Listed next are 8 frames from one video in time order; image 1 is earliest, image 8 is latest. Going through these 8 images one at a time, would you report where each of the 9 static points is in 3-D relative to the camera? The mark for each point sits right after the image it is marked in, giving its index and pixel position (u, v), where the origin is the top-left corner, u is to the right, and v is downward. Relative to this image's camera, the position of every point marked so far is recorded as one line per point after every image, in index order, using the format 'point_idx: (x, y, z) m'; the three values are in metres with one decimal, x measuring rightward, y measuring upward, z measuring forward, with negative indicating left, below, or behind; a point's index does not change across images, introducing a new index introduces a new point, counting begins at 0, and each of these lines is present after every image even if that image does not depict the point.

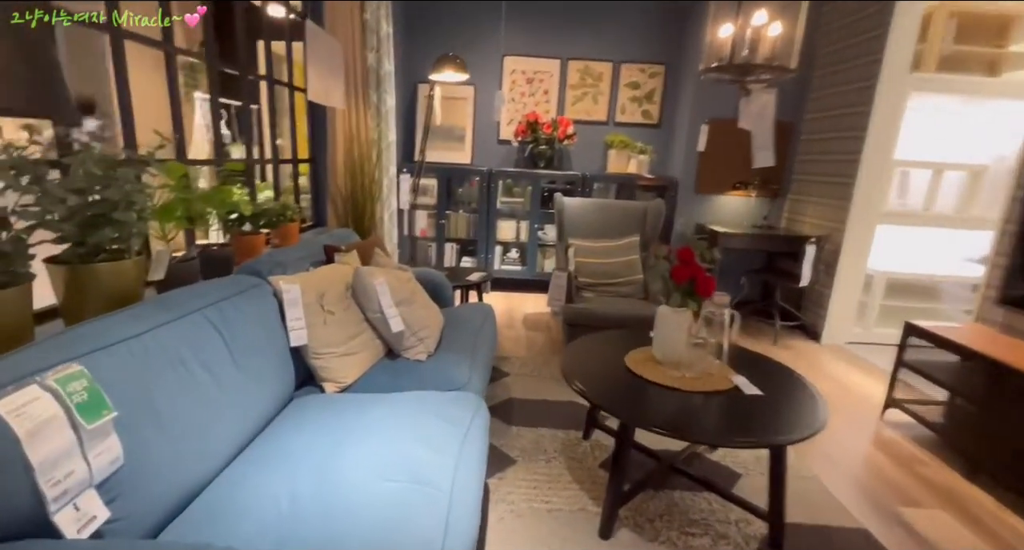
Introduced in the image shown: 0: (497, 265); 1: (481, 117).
0: (-0.1, +0.1, +4.6) m
1: (-0.3, +1.5, +4.4) m
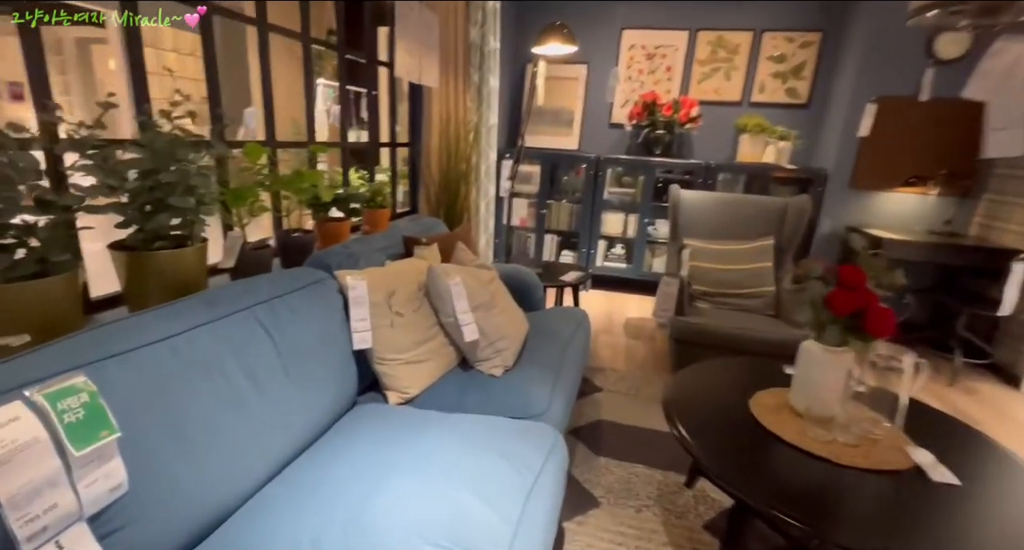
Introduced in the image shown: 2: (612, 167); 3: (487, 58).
0: (+0.8, +0.1, +4.2) m
1: (+0.7, +1.5, +4.1) m
2: (+0.8, +0.9, +4.0) m
3: (-0.2, +1.3, +3.0) m
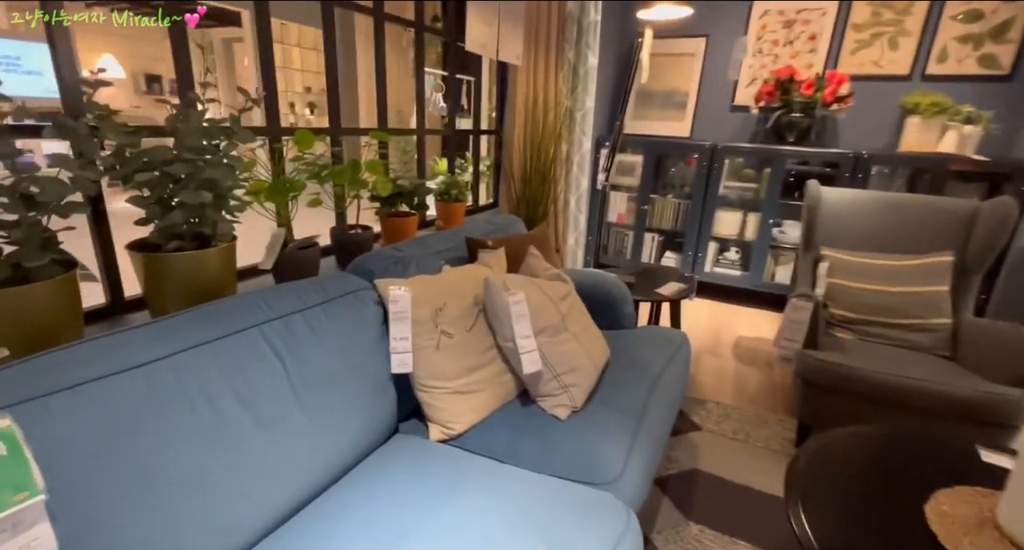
0: (+1.5, +0.1, +3.6) m
1: (+1.5, +1.4, +3.5) m
2: (+1.5, +0.8, +3.4) m
3: (+0.4, +1.3, +2.6) m
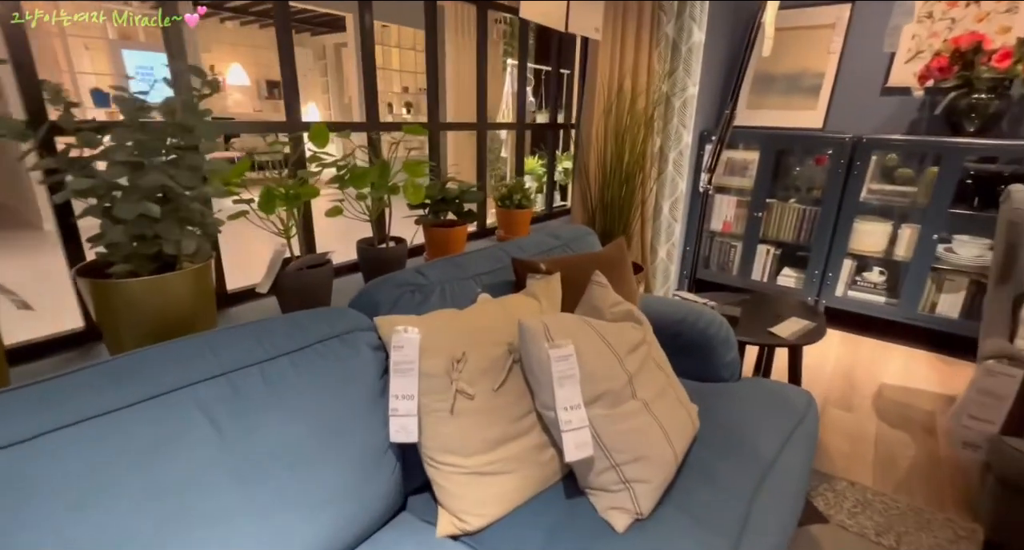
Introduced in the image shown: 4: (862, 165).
0: (+2.0, -0.1, +2.9) m
1: (+2.0, +1.3, +2.8) m
2: (+2.0, +0.7, +2.6) m
3: (+0.8, +1.2, +2.1) m
4: (+2.0, +0.6, +2.7) m
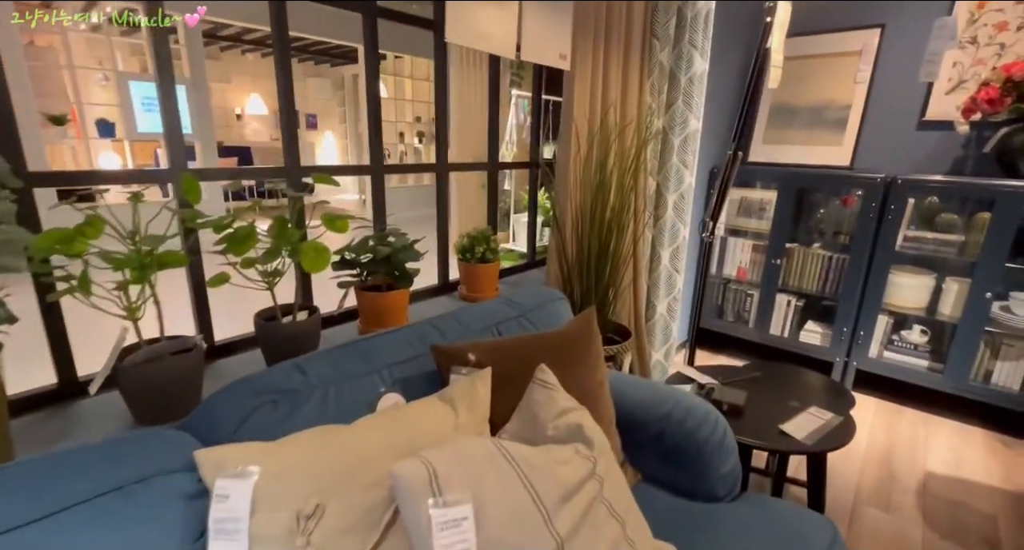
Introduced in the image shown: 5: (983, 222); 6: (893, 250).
0: (+1.9, -0.4, +2.5) m
1: (+1.9, +1.0, +2.4) m
2: (+1.9, +0.4, +2.3) m
3: (+0.7, +0.9, +1.8) m
4: (+1.9, +0.3, +2.3) m
5: (+2.2, +0.2, +2.2) m
6: (+1.9, +0.1, +2.4) m
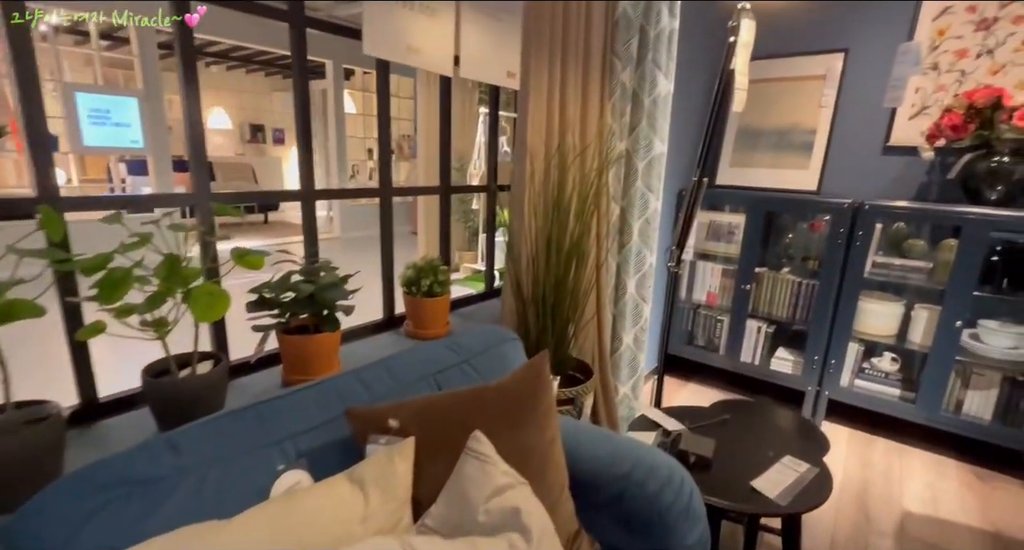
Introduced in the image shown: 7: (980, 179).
0: (+1.7, -0.5, +2.5) m
1: (+1.7, +0.9, +2.4) m
2: (+1.8, +0.3, +2.3) m
3: (+0.5, +0.8, +1.8) m
4: (+1.7, +0.2, +2.3) m
5: (+2.0, +0.1, +2.2) m
6: (+1.7, 0.0, +2.3) m
7: (+2.0, +0.4, +2.1) m
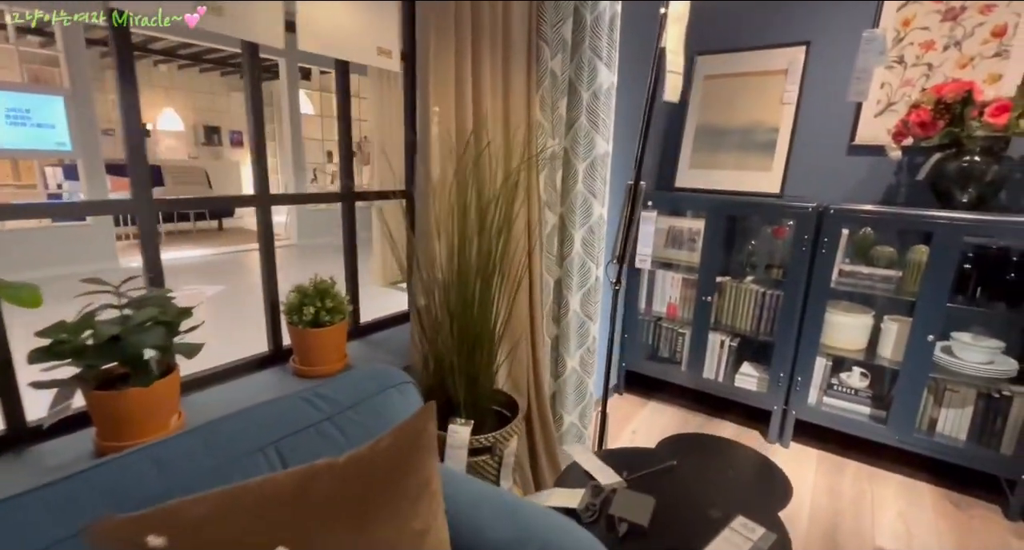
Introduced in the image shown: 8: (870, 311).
0: (+1.4, -0.6, +2.3) m
1: (+1.4, +0.8, +2.2) m
2: (+1.5, +0.2, +2.1) m
3: (+0.2, +0.8, +1.5) m
4: (+1.4, +0.1, +2.1) m
5: (+1.7, +0.1, +2.0) m
6: (+1.4, 0.0, +2.2) m
7: (+1.8, +0.4, +1.9) m
8: (+1.6, -0.2, +2.2) m
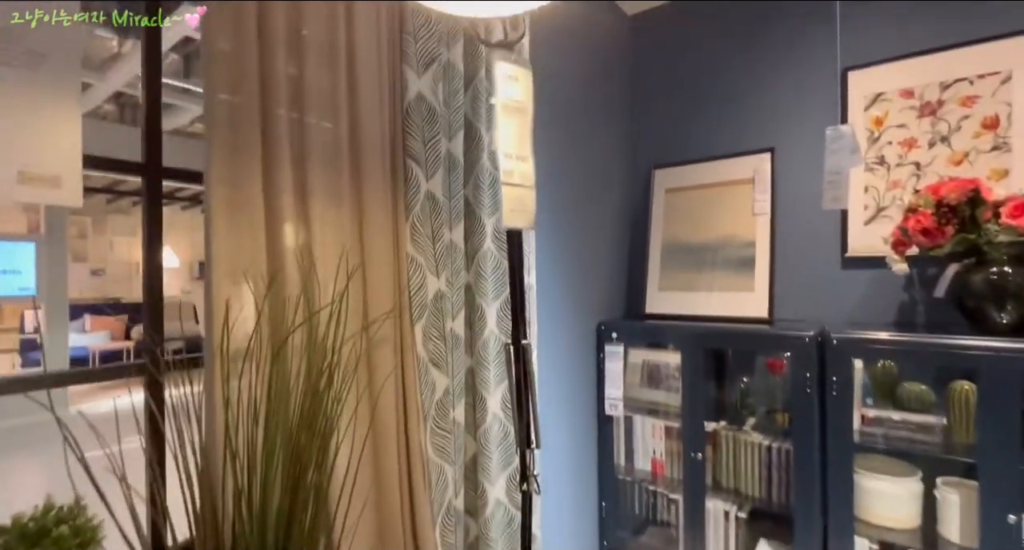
0: (+1.2, -1.1, +1.6) m
1: (+1.1, +0.3, +1.9) m
2: (+1.2, -0.3, +1.6) m
3: (-0.1, +0.3, +1.3) m
4: (+1.1, -0.4, +1.6) m
5: (+1.4, -0.4, +1.5) m
6: (+1.2, -0.6, +1.6) m
7: (+1.5, -0.1, +1.5) m
8: (+1.4, -0.7, +1.6) m
